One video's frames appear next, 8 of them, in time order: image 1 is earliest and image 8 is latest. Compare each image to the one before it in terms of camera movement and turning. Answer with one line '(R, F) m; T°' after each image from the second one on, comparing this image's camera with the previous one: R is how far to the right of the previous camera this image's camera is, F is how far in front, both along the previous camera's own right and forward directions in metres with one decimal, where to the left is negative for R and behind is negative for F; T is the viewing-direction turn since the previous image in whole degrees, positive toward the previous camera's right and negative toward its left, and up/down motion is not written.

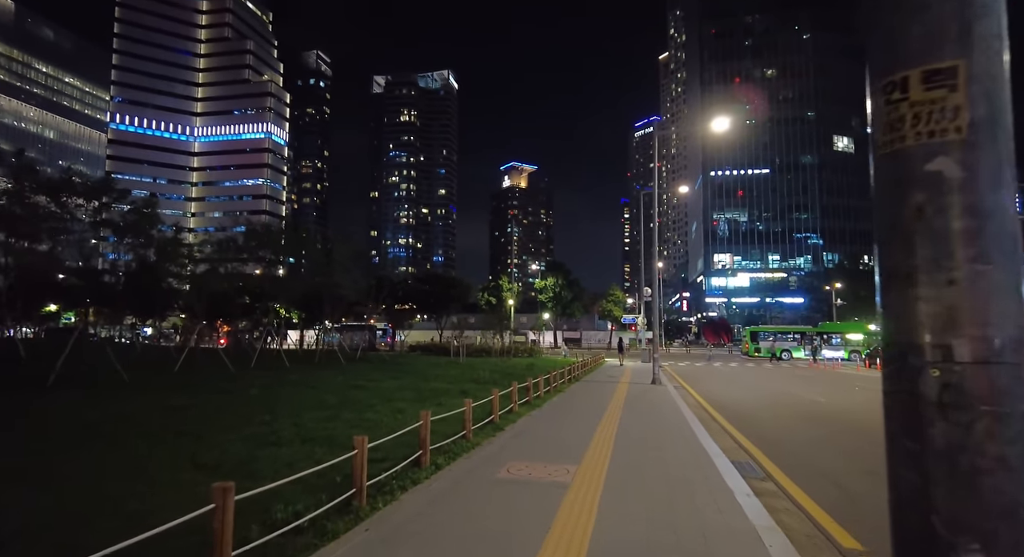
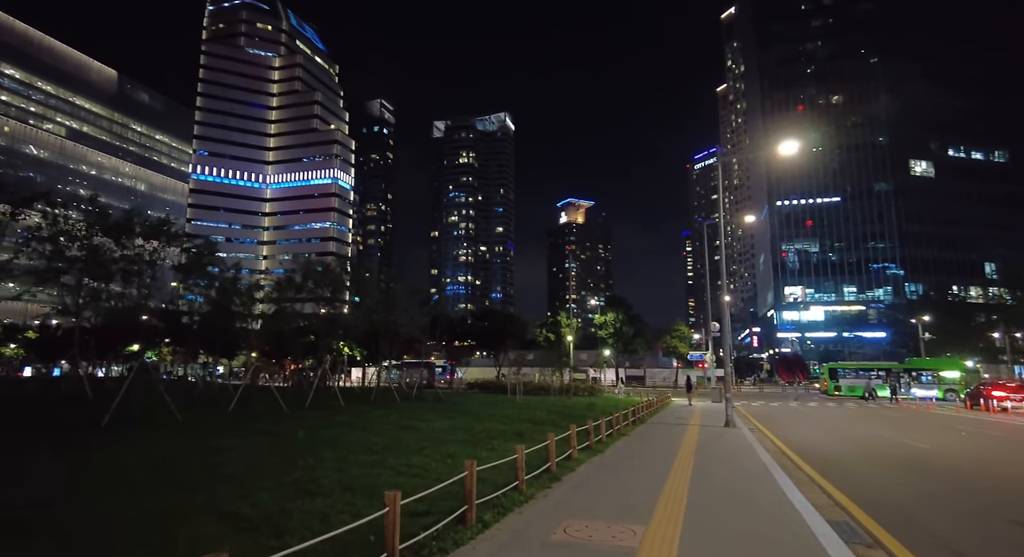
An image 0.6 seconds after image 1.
(+0.1, +0.7) m; -6°
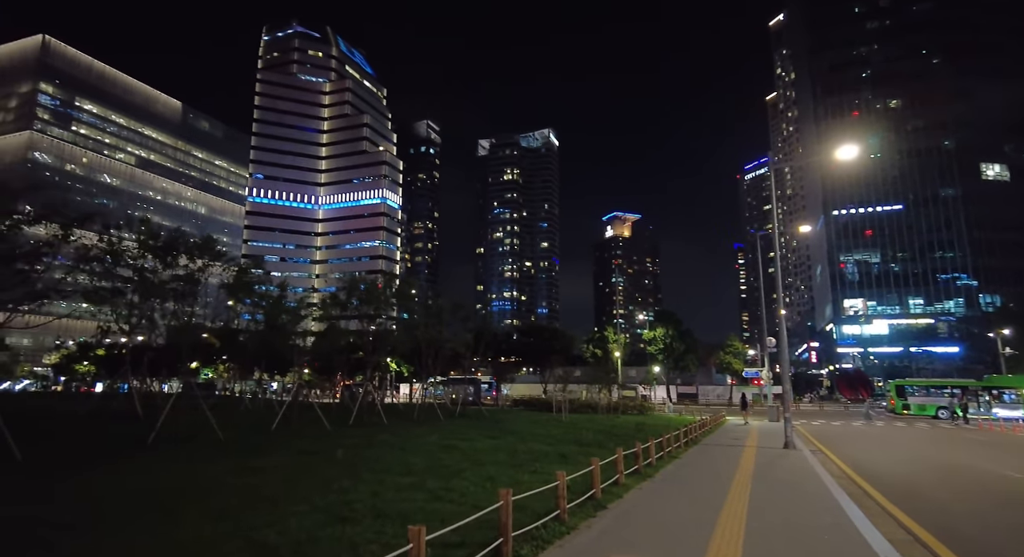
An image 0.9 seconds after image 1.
(+0.1, +0.4) m; -5°
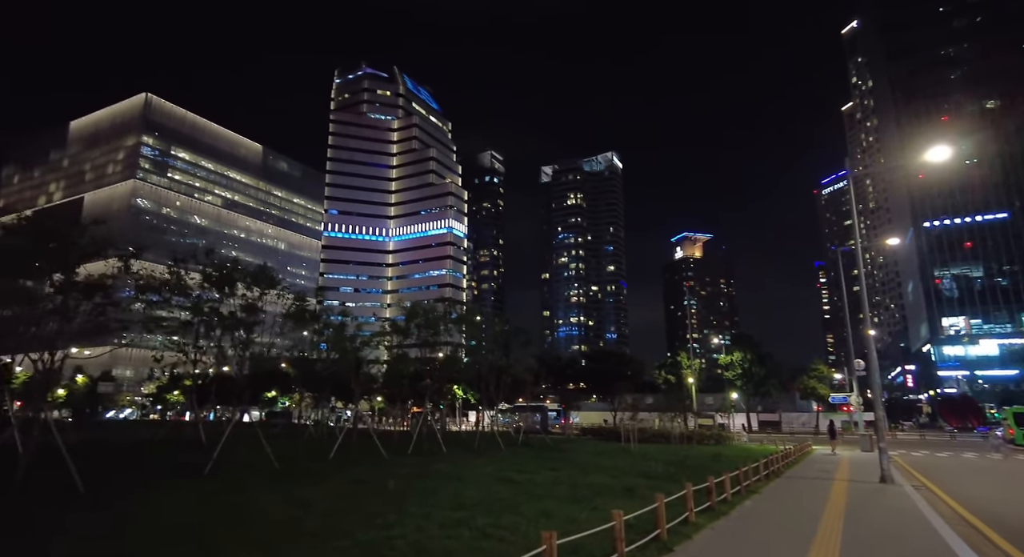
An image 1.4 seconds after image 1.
(+0.3, +0.5) m; -7°
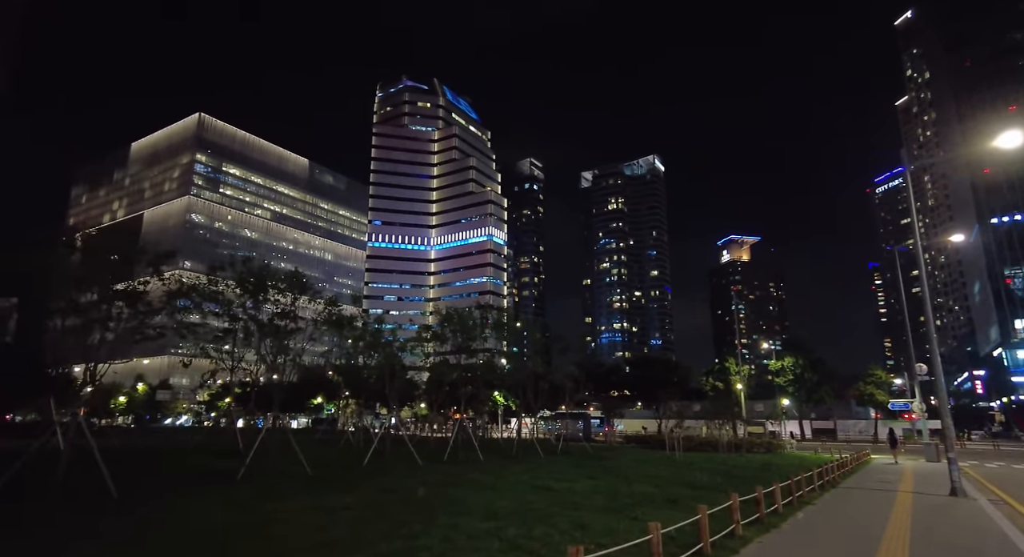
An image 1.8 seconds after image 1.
(+0.2, +0.4) m; -4°
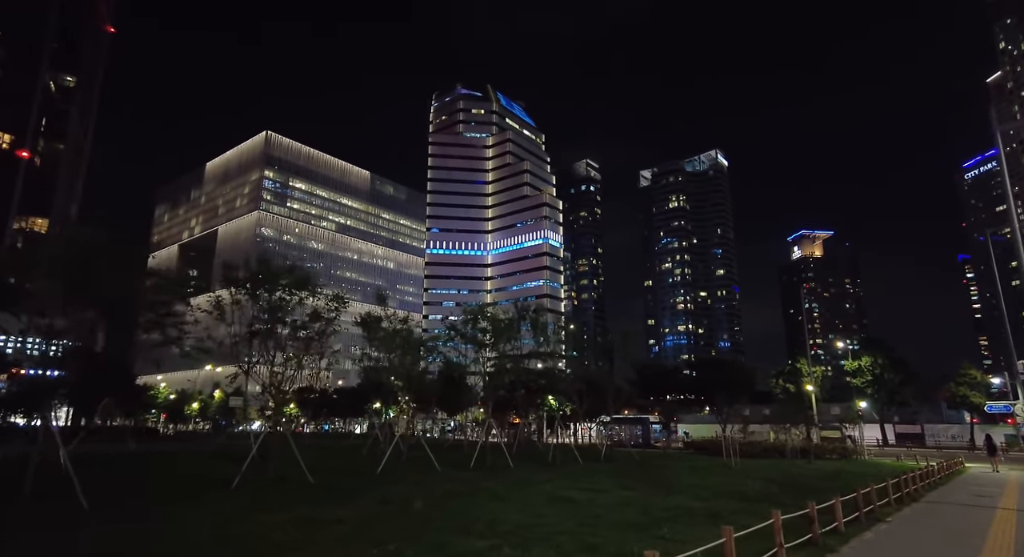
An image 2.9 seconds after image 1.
(+0.9, +1.2) m; -6°
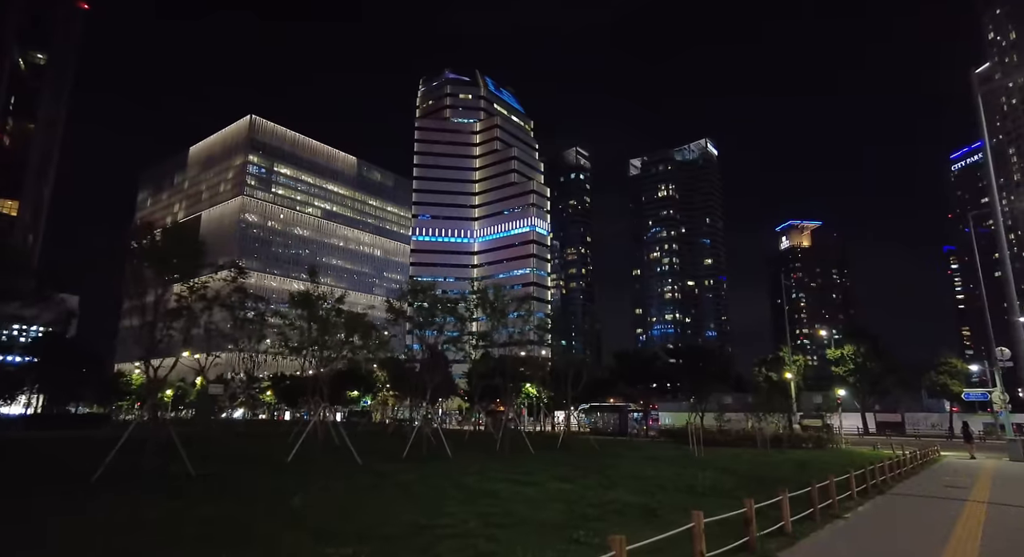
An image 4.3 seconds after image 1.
(+1.3, +1.3) m; +1°
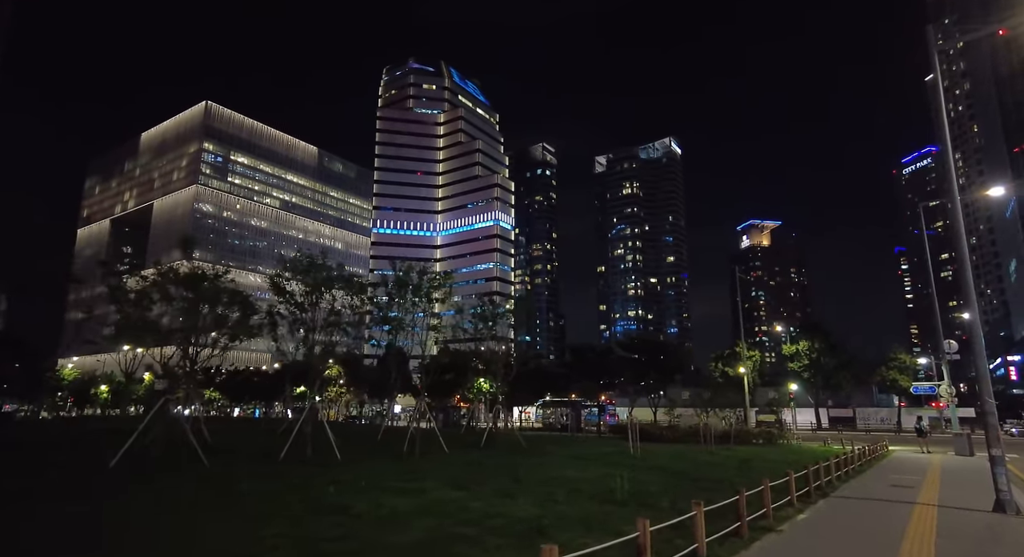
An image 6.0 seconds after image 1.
(+1.4, +1.9) m; +3°
